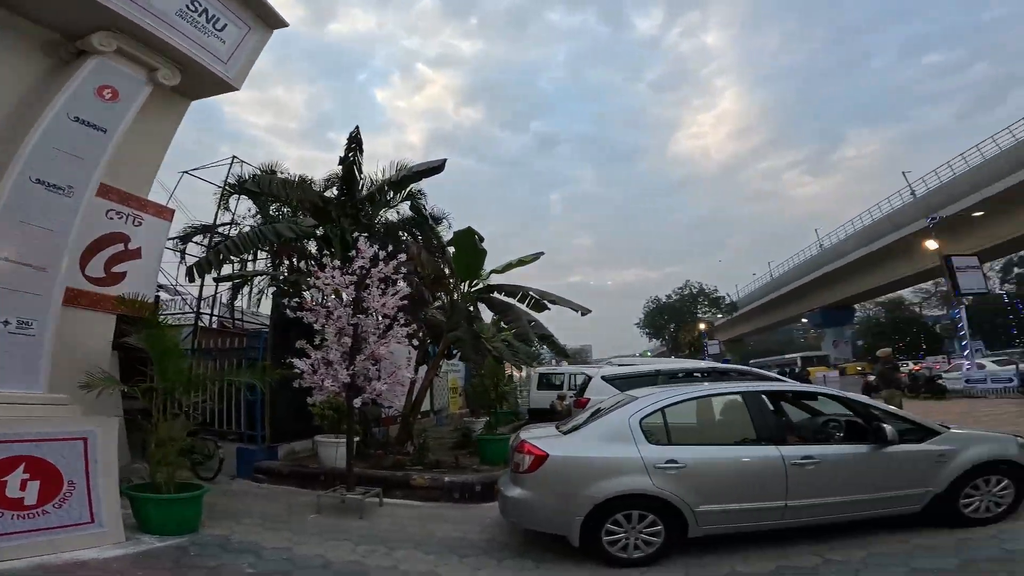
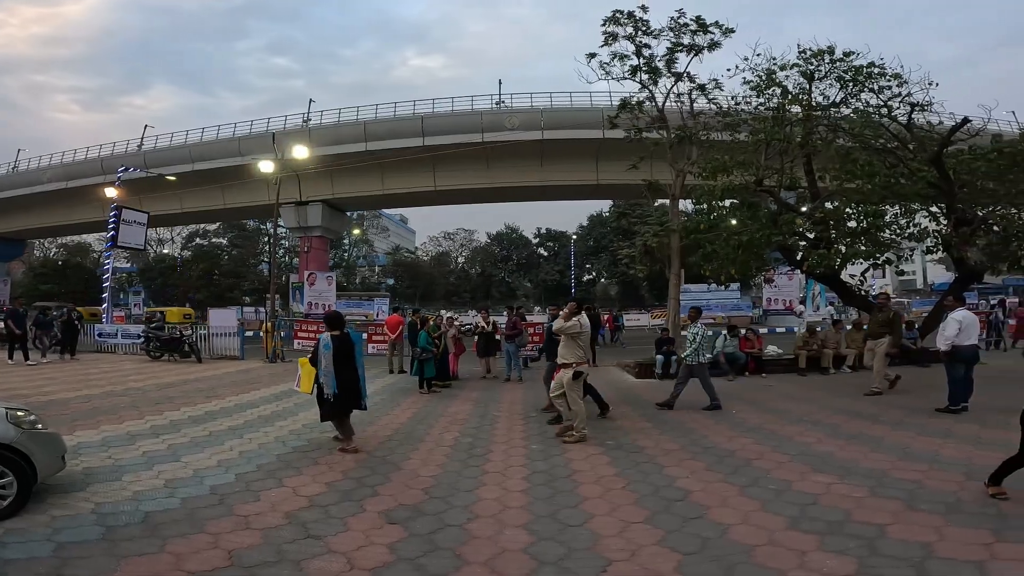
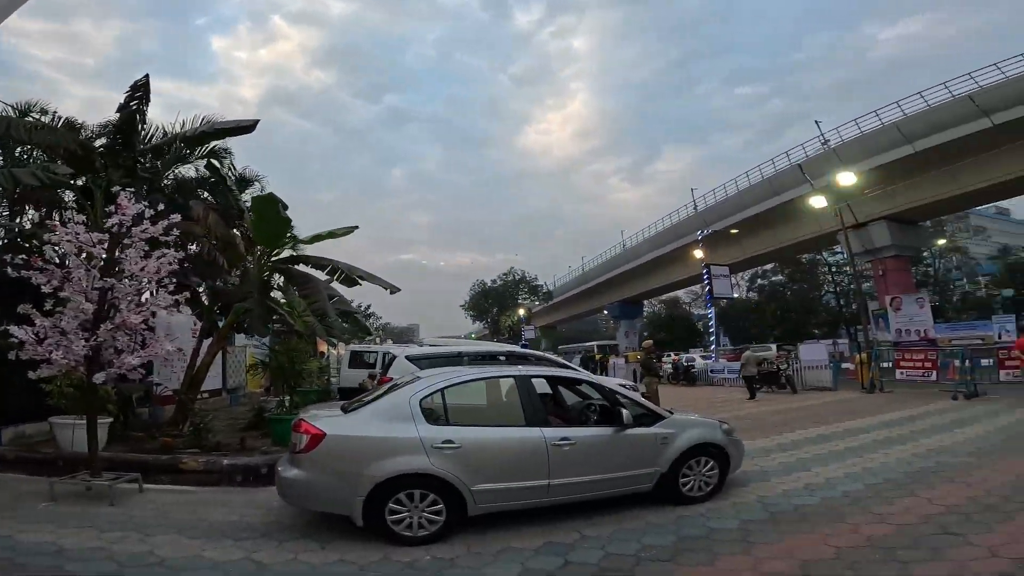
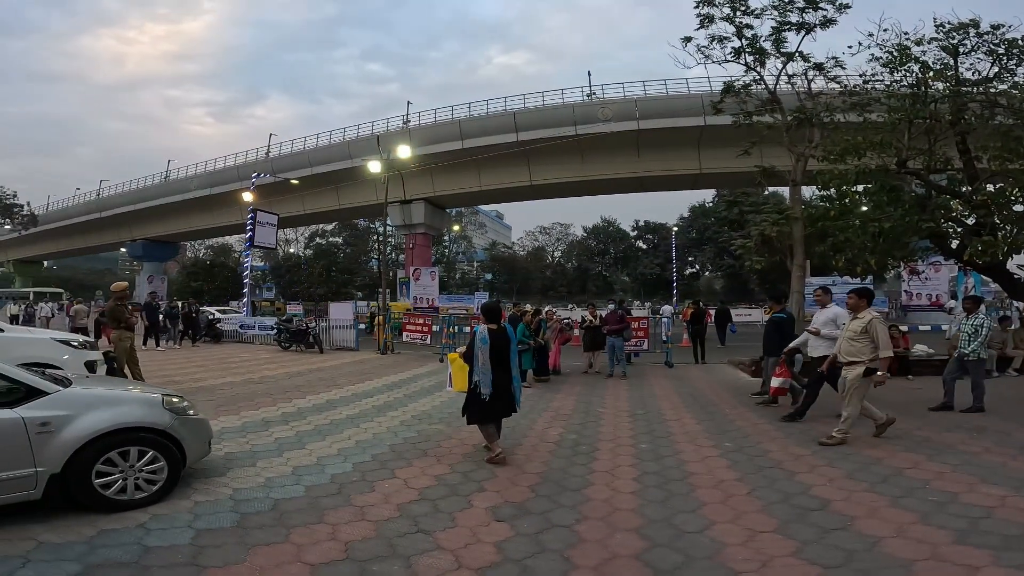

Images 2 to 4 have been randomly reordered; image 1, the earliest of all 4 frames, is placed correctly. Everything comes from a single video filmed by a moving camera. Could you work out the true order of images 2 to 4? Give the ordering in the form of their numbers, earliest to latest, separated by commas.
3, 4, 2
